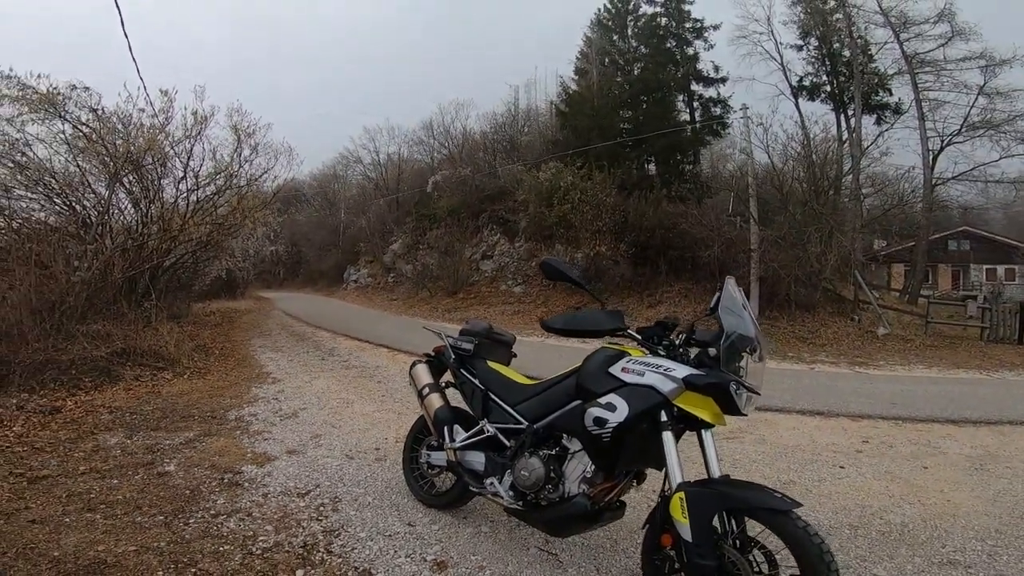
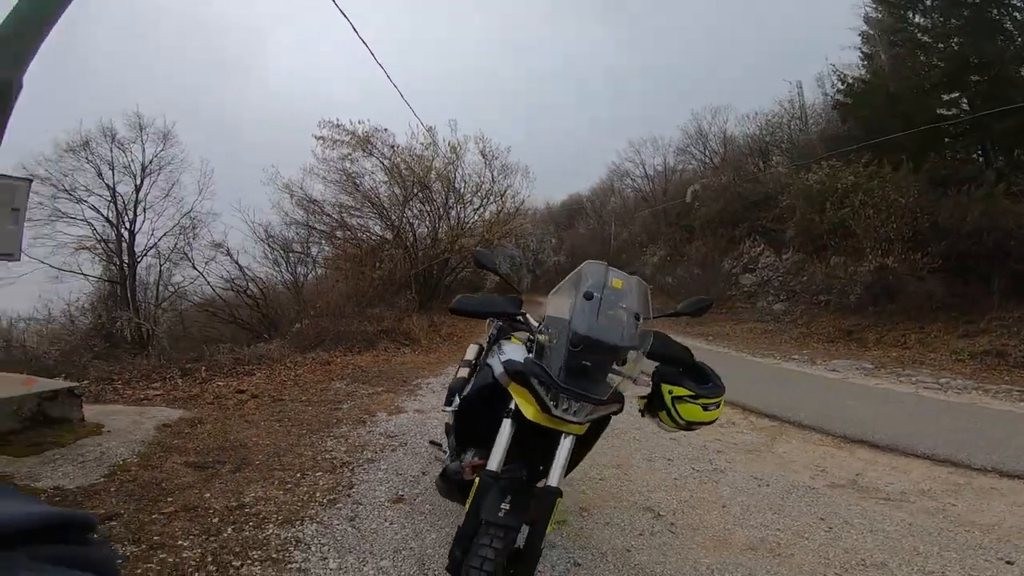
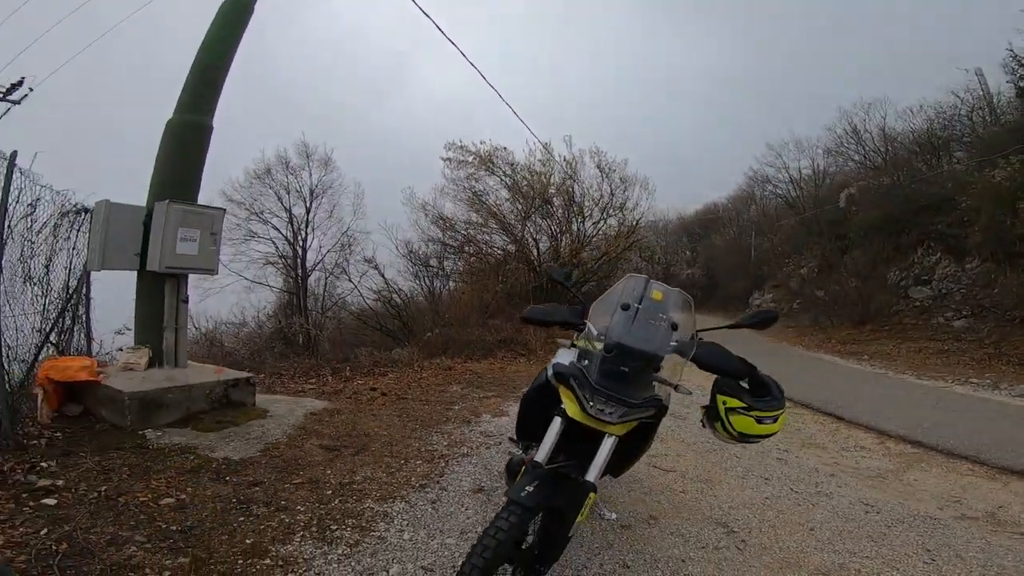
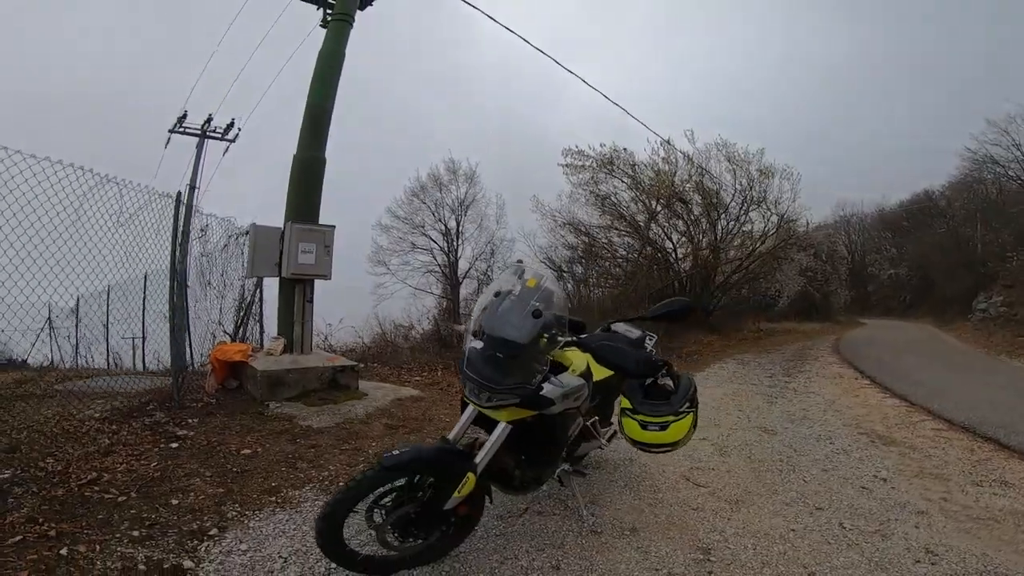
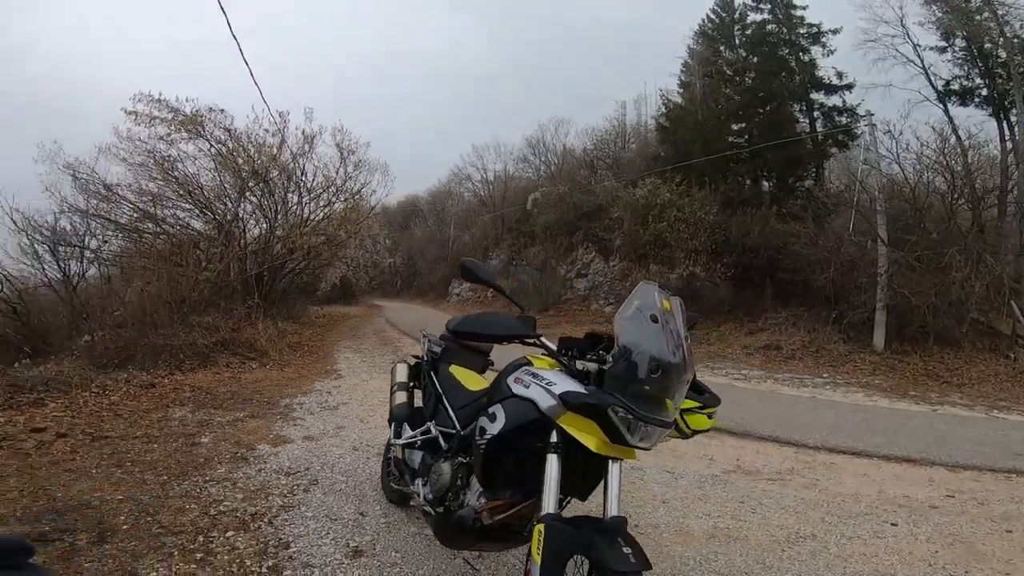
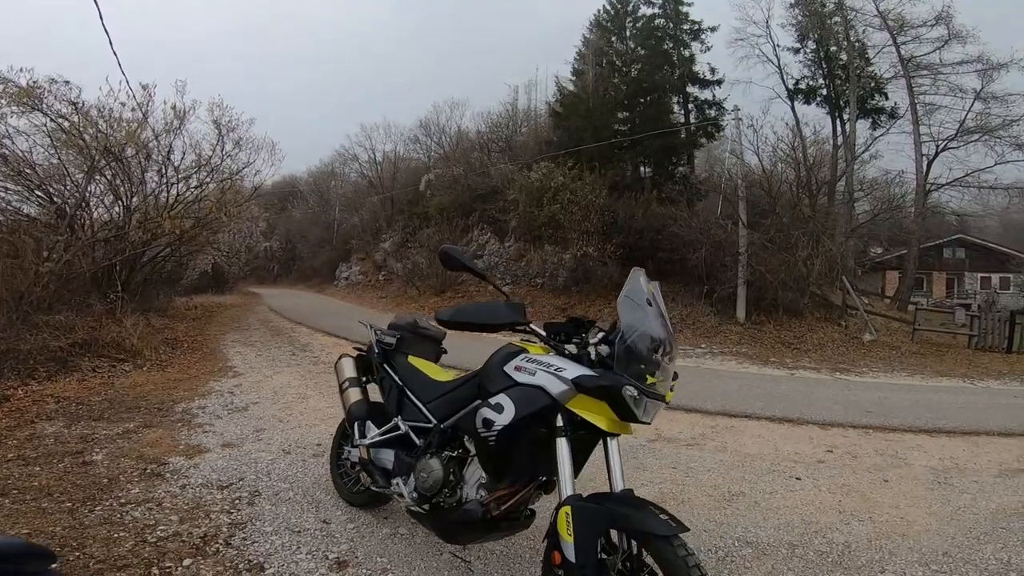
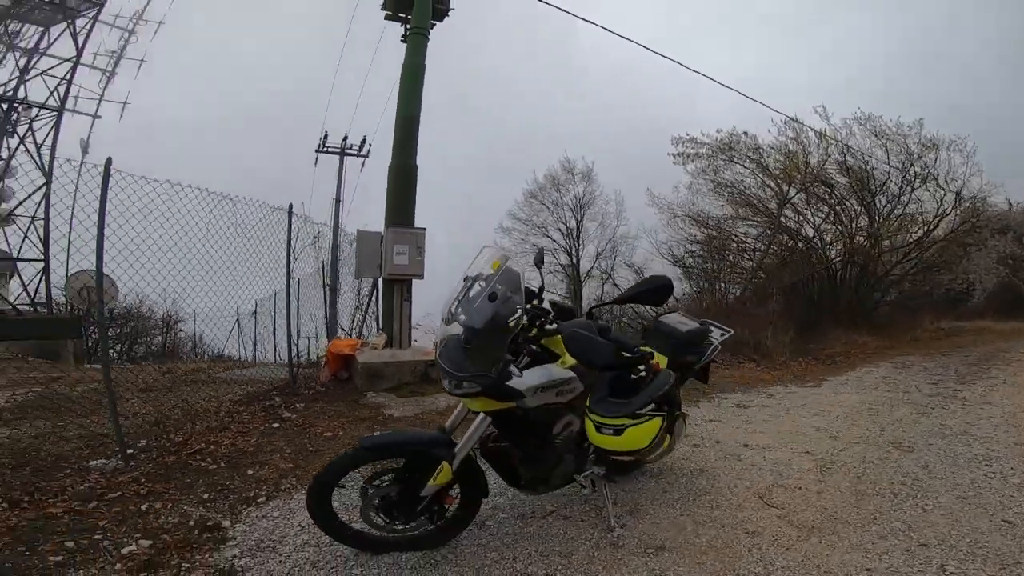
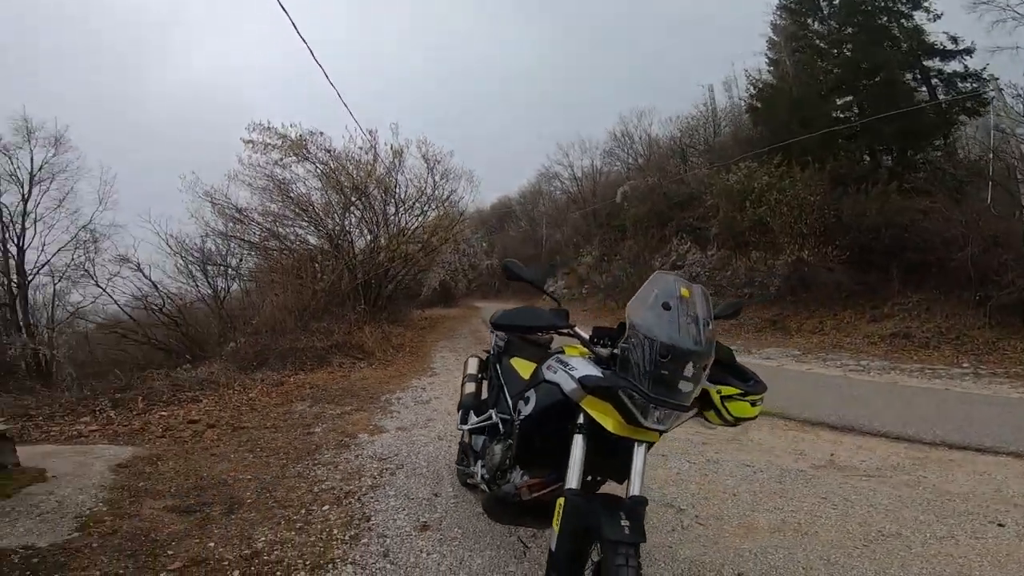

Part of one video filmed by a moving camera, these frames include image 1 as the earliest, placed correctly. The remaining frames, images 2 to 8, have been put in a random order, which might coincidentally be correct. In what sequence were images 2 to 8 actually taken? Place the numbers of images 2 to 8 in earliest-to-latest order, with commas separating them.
6, 5, 8, 2, 3, 4, 7
